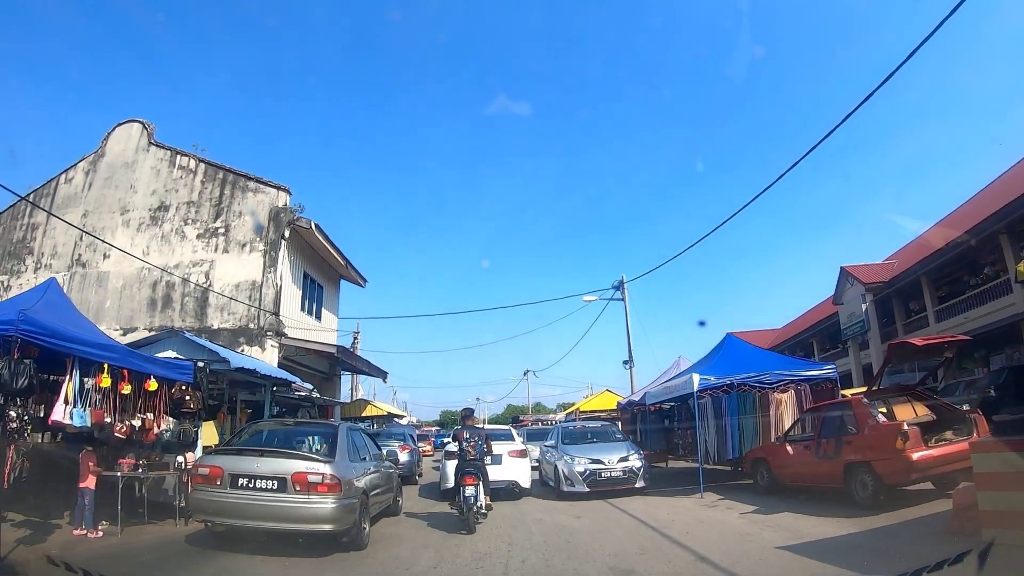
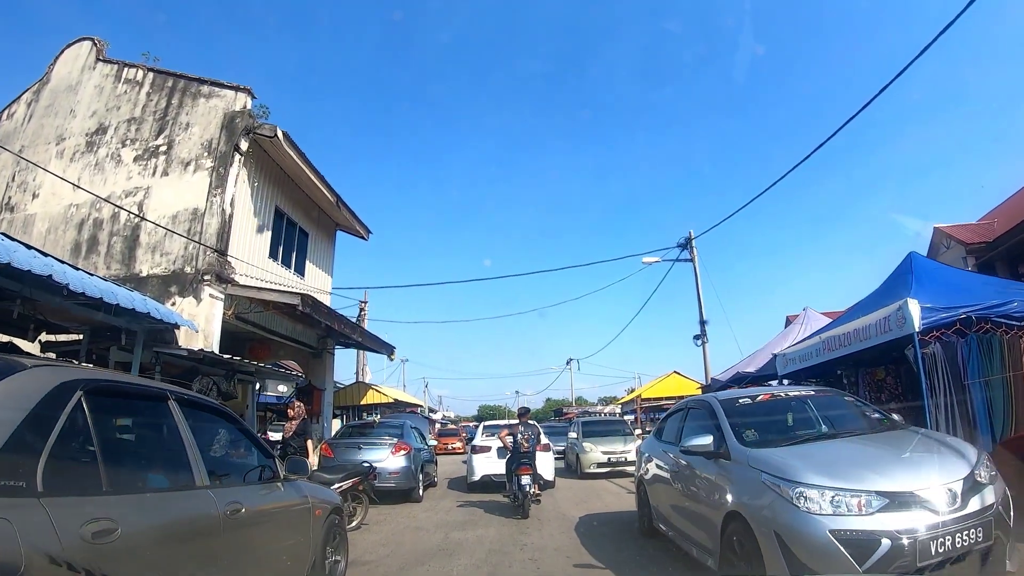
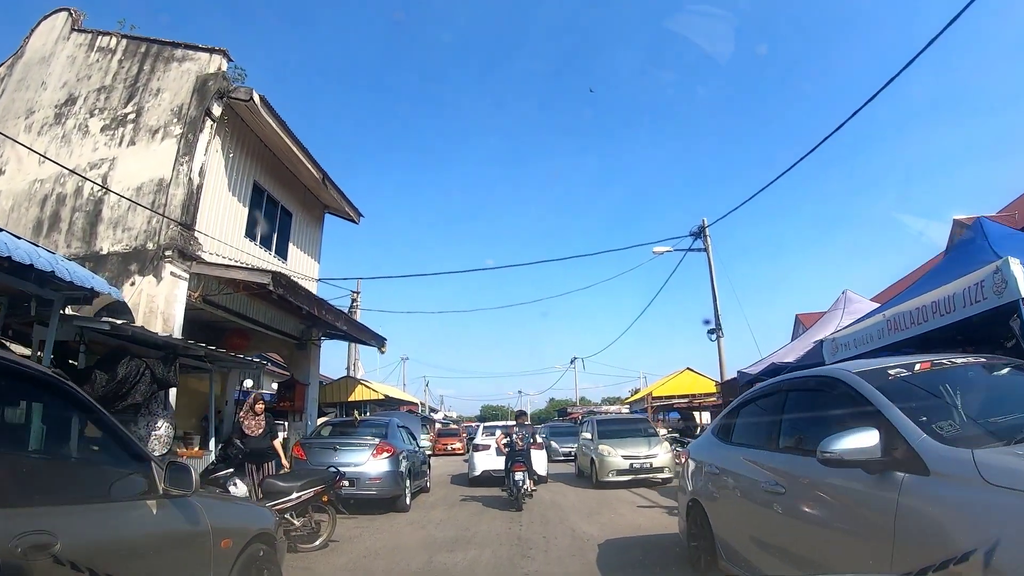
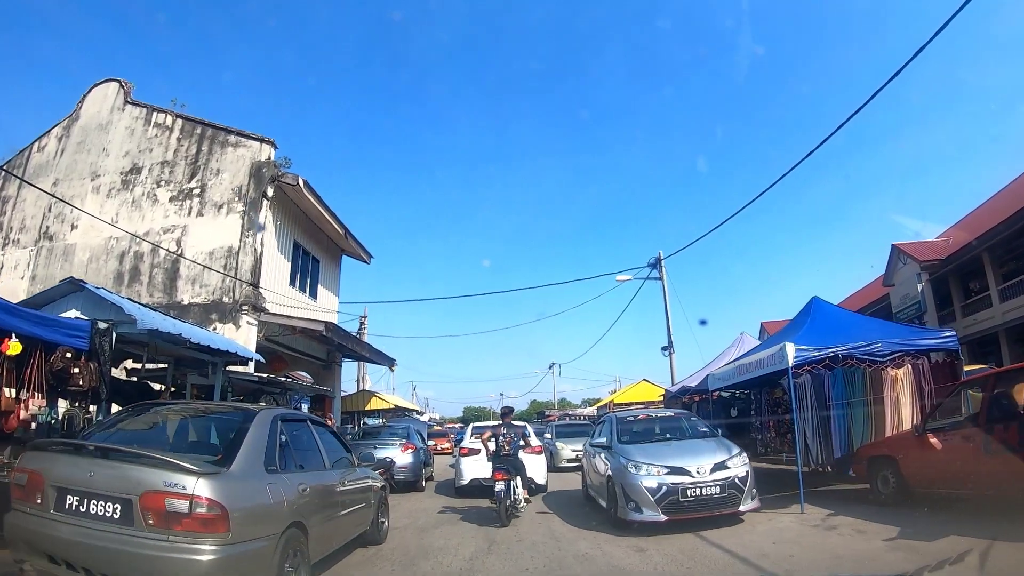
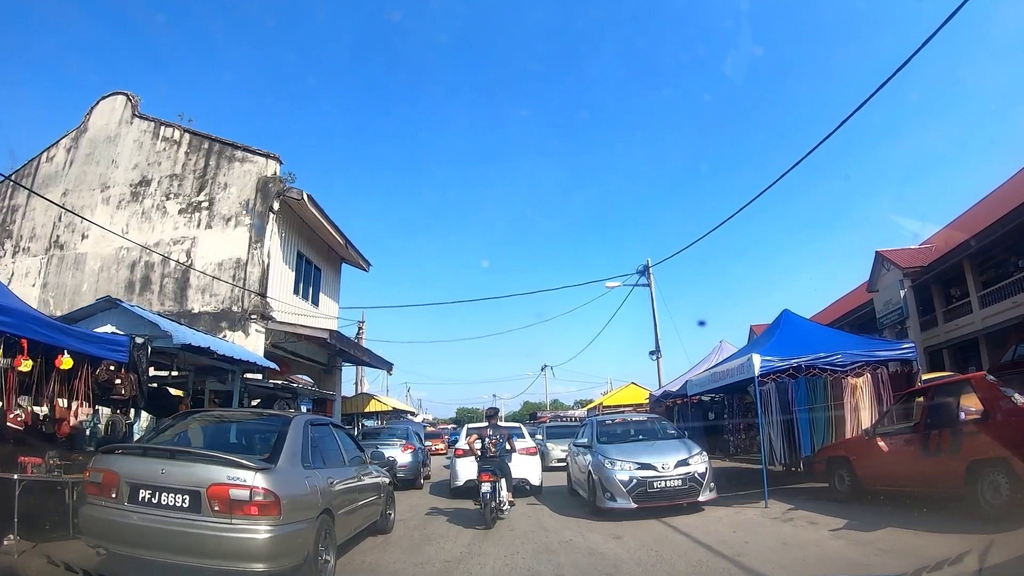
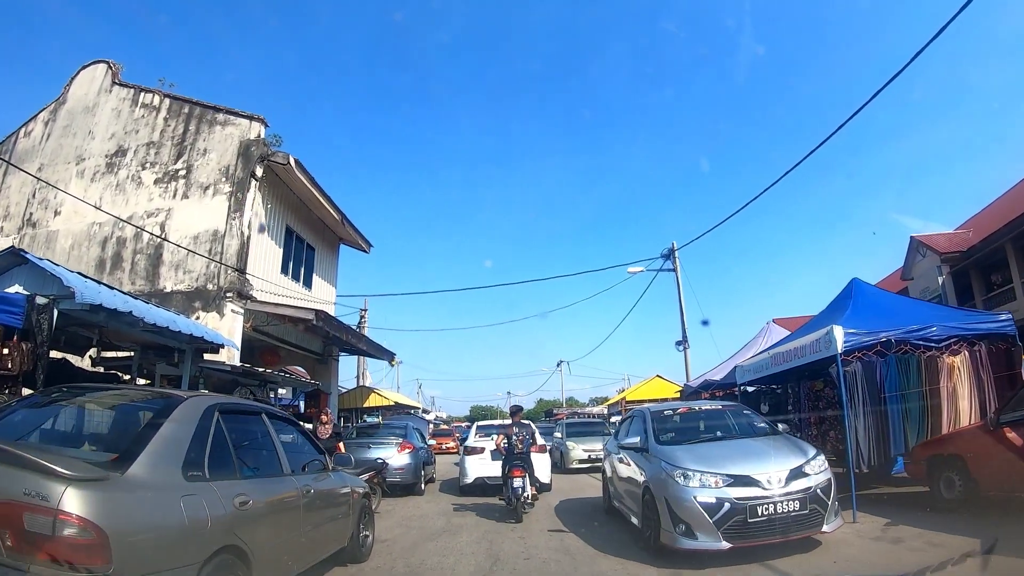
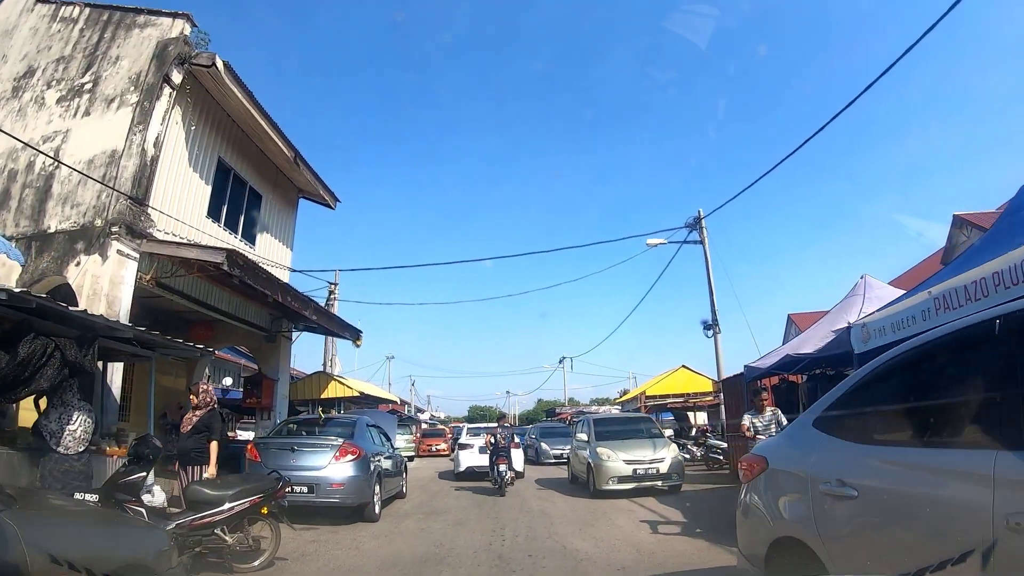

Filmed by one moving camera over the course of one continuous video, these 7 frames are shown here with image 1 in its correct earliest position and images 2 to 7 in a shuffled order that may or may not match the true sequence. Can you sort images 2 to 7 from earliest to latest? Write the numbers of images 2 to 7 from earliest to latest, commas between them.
5, 4, 6, 2, 3, 7
